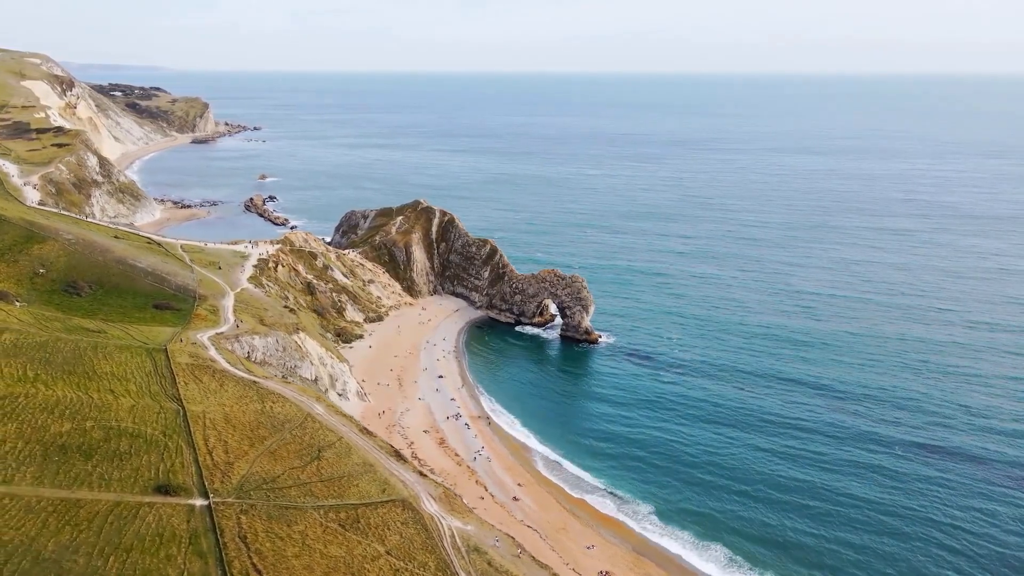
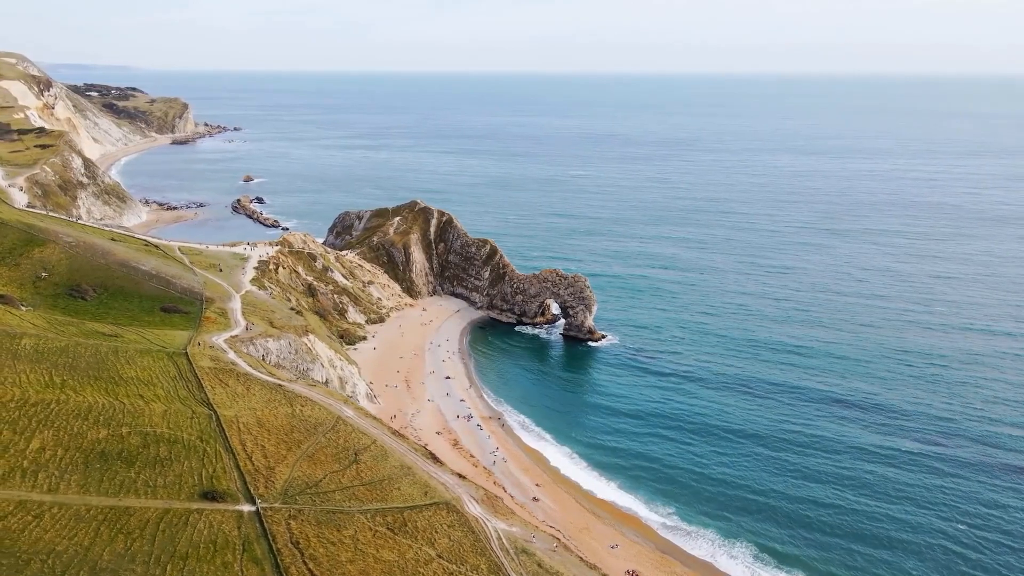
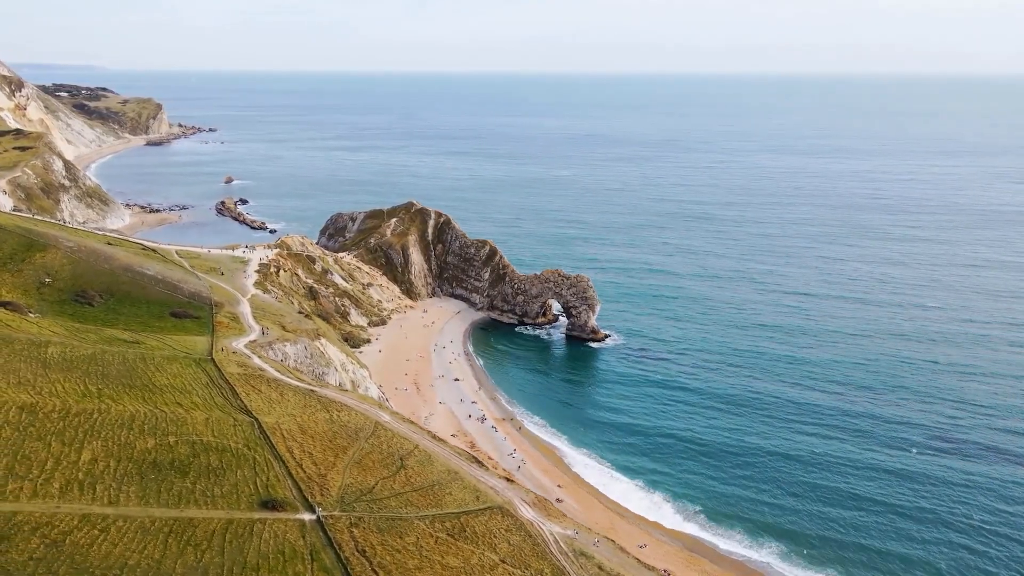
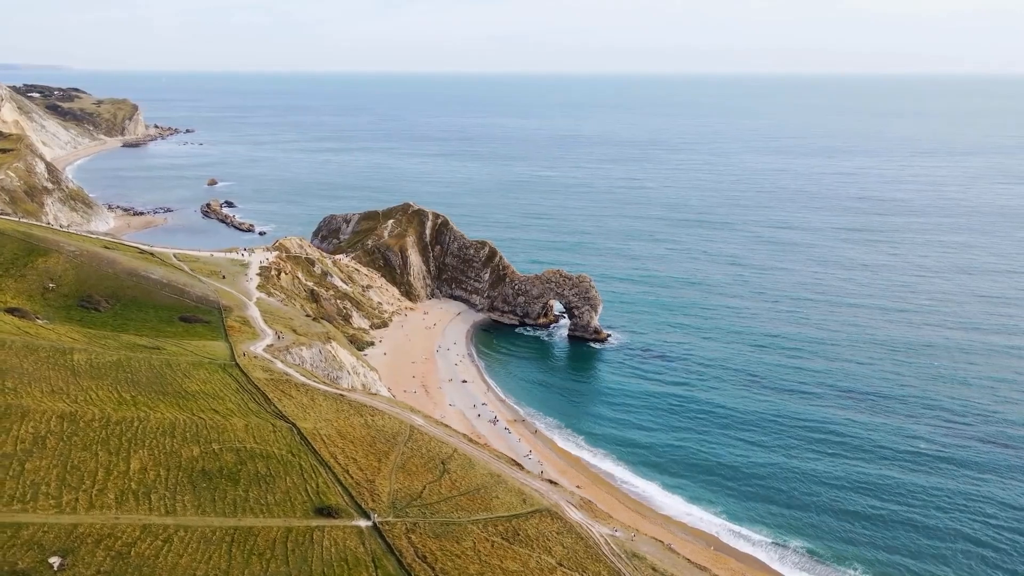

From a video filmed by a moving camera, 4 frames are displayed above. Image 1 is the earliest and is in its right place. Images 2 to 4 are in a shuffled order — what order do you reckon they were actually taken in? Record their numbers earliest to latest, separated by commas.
2, 3, 4
